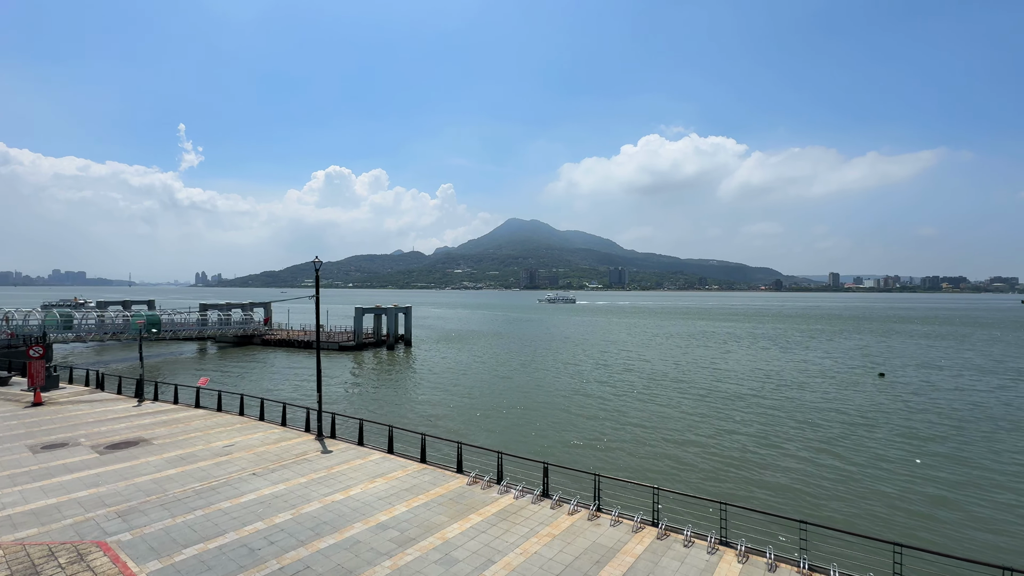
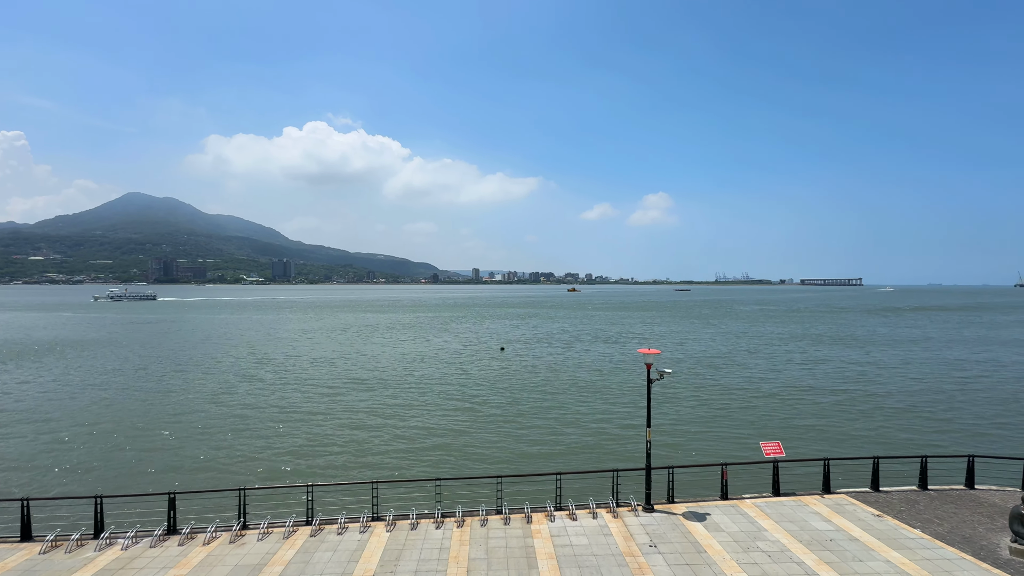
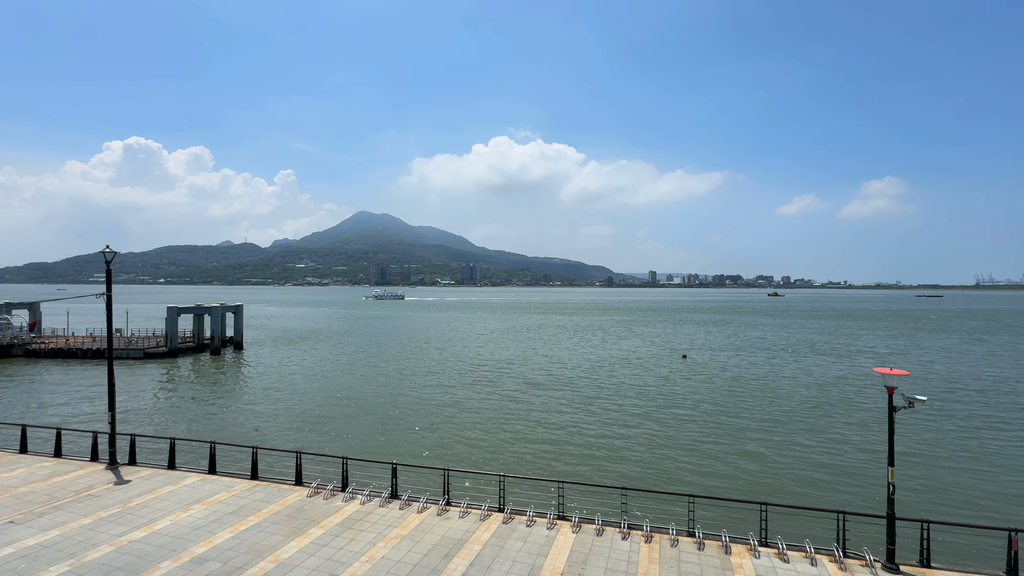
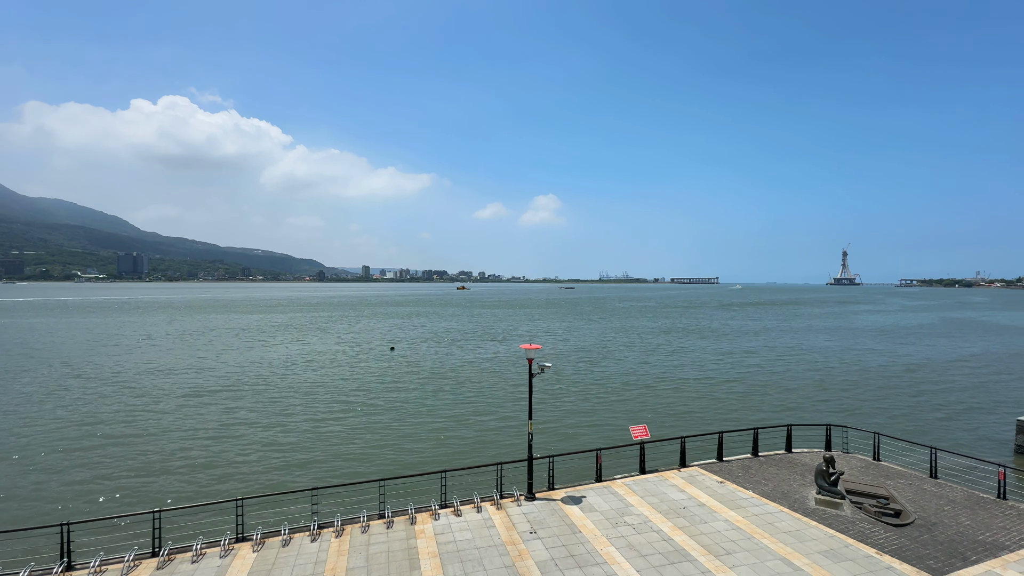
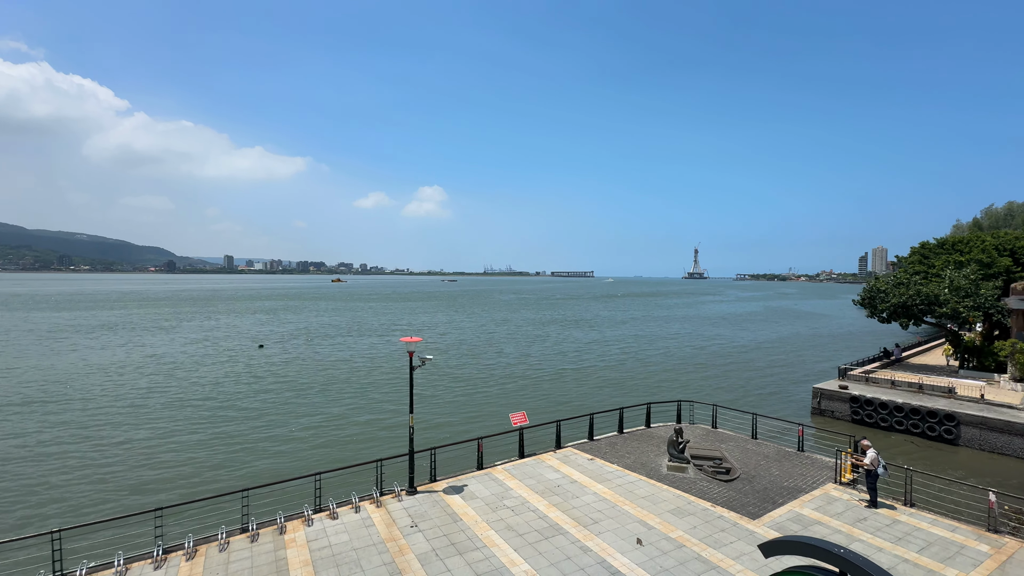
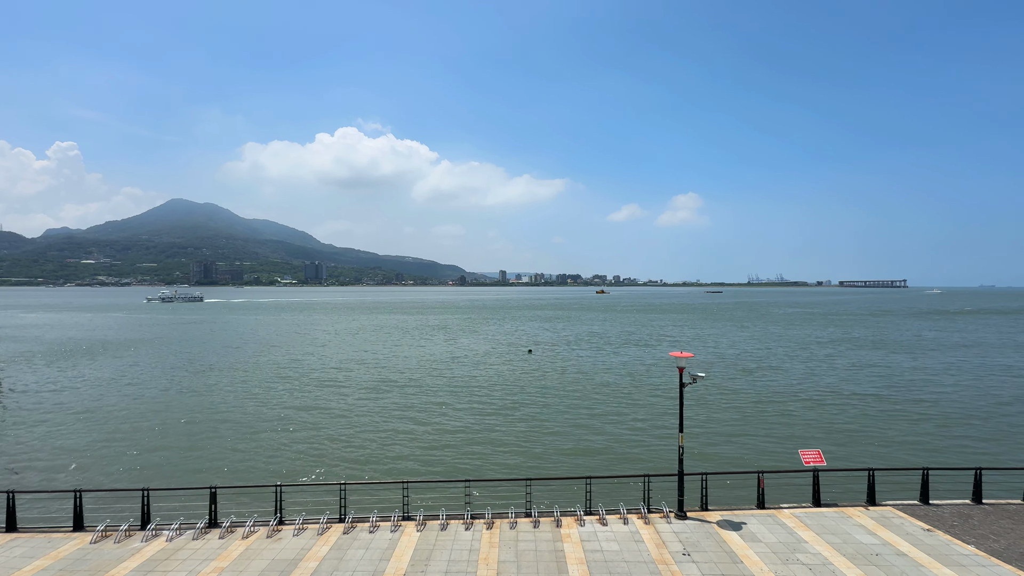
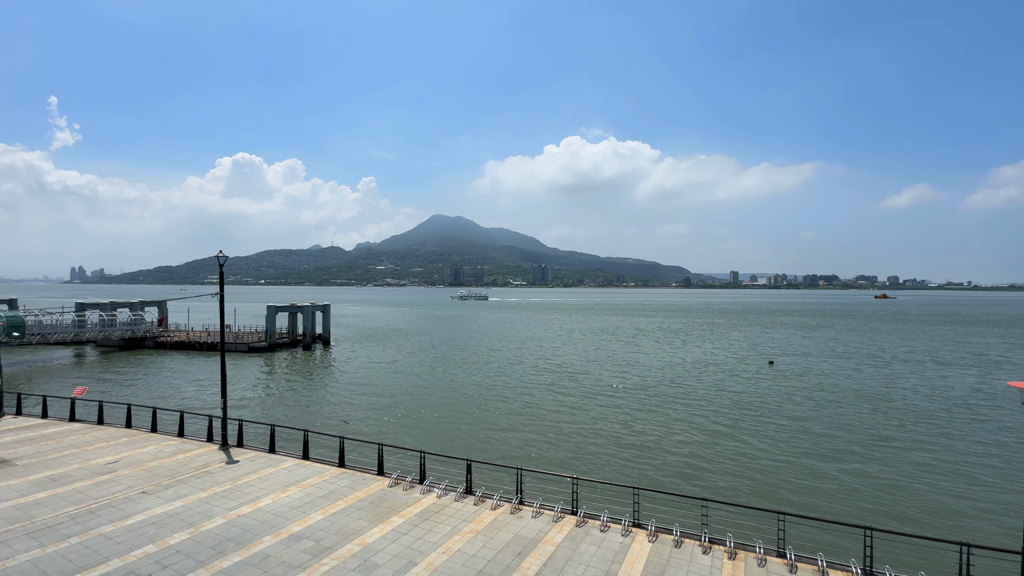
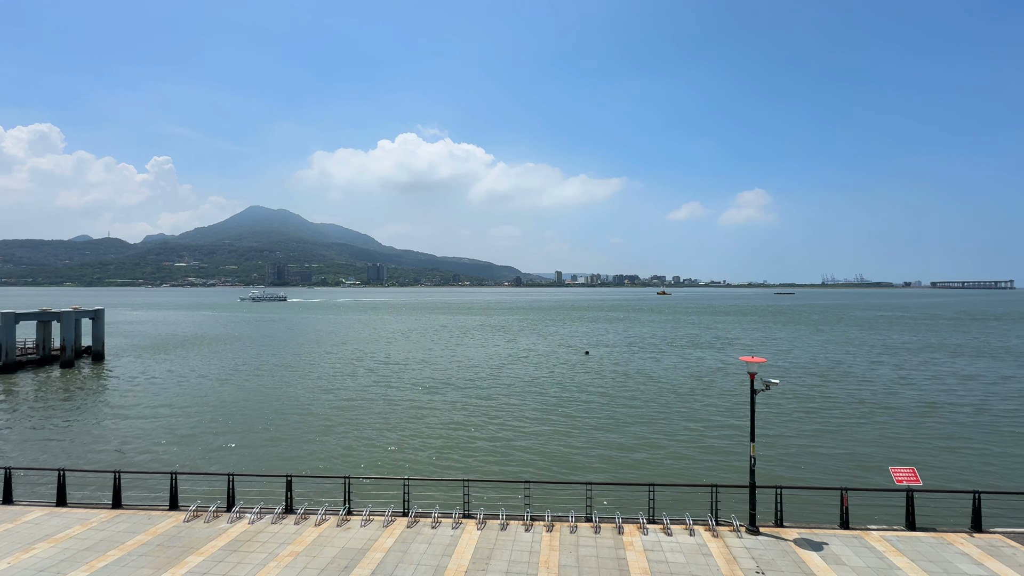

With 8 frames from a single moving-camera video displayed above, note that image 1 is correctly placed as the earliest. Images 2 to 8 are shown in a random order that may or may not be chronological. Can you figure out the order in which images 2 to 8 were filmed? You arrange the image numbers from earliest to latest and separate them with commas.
7, 3, 8, 6, 2, 4, 5
